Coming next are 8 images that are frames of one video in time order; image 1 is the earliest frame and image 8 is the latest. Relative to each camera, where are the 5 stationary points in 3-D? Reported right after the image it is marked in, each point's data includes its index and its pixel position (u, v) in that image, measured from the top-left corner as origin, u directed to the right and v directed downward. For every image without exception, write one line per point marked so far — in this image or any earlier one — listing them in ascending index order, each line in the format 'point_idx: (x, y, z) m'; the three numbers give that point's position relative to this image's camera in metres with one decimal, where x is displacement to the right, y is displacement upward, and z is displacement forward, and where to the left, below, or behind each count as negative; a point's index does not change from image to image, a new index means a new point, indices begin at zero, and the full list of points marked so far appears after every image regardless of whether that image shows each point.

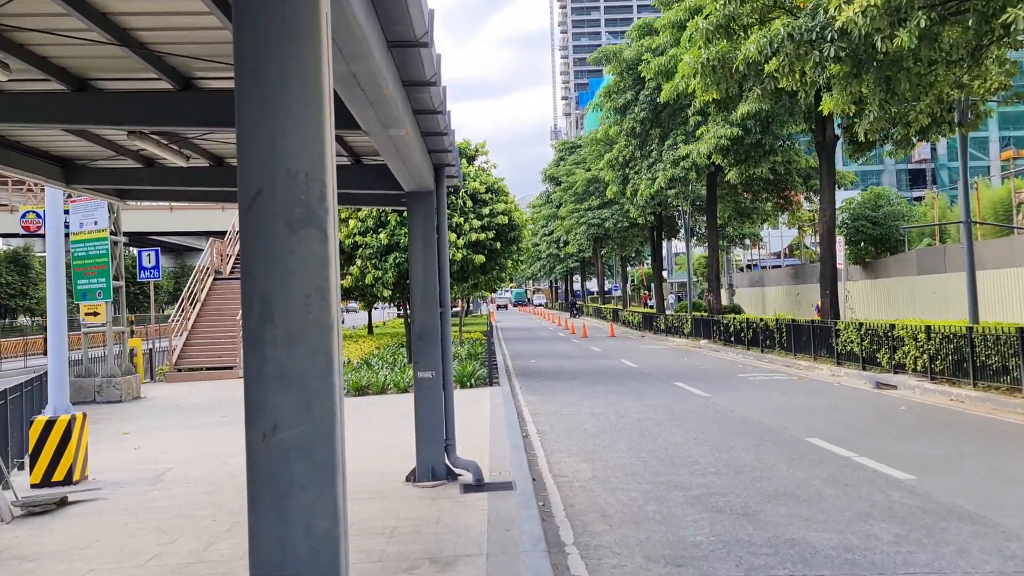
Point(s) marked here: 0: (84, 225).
0: (-8.6, +1.3, +16.0) m
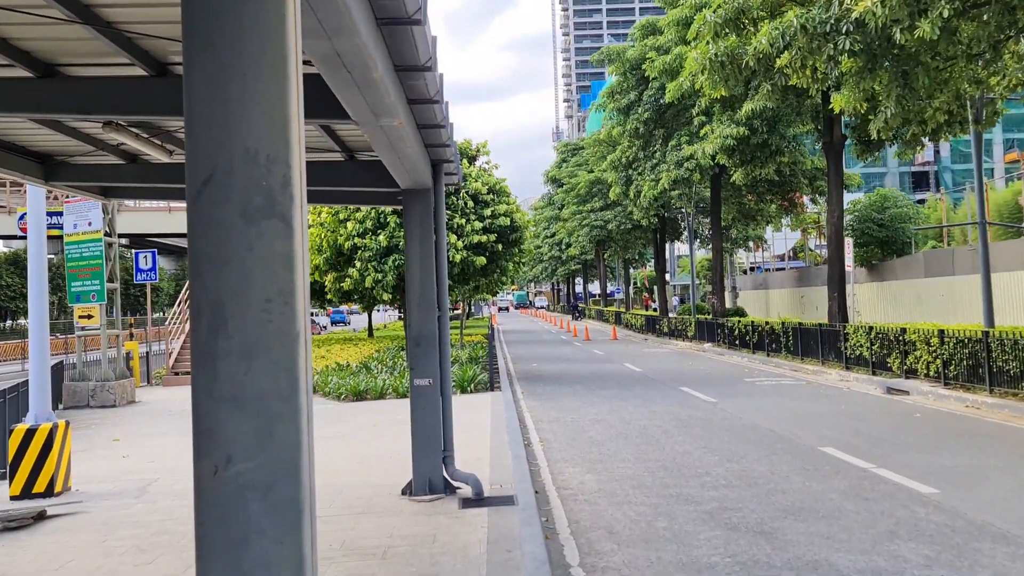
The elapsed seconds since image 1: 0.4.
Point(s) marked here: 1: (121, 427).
0: (-8.6, +1.2, +15.7) m
1: (-6.1, -2.2, +12.5) m
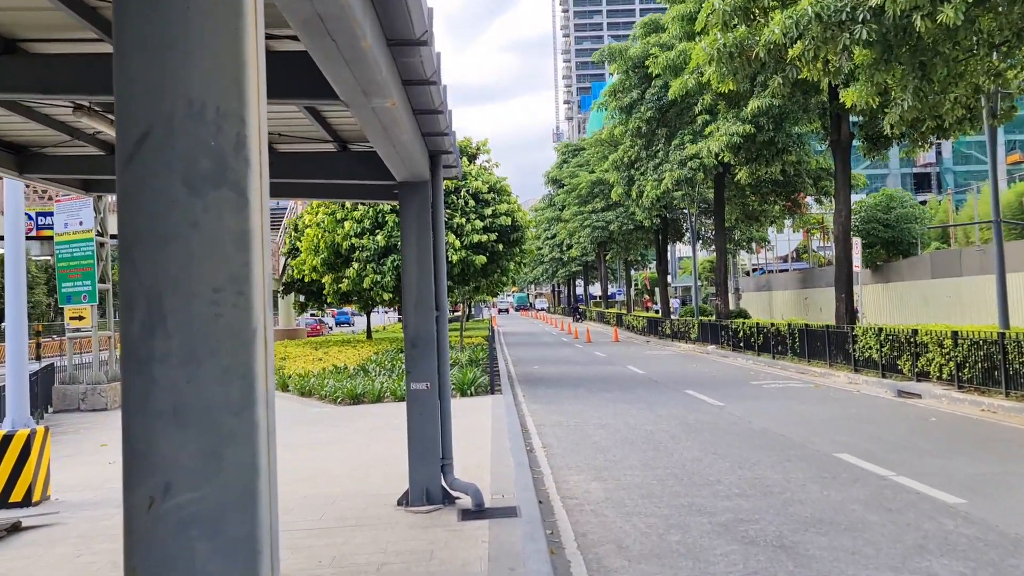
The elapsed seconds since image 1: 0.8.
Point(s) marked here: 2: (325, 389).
0: (-8.6, +1.2, +15.3) m
1: (-6.1, -2.2, +12.1) m
2: (-3.7, -2.0, +15.6) m
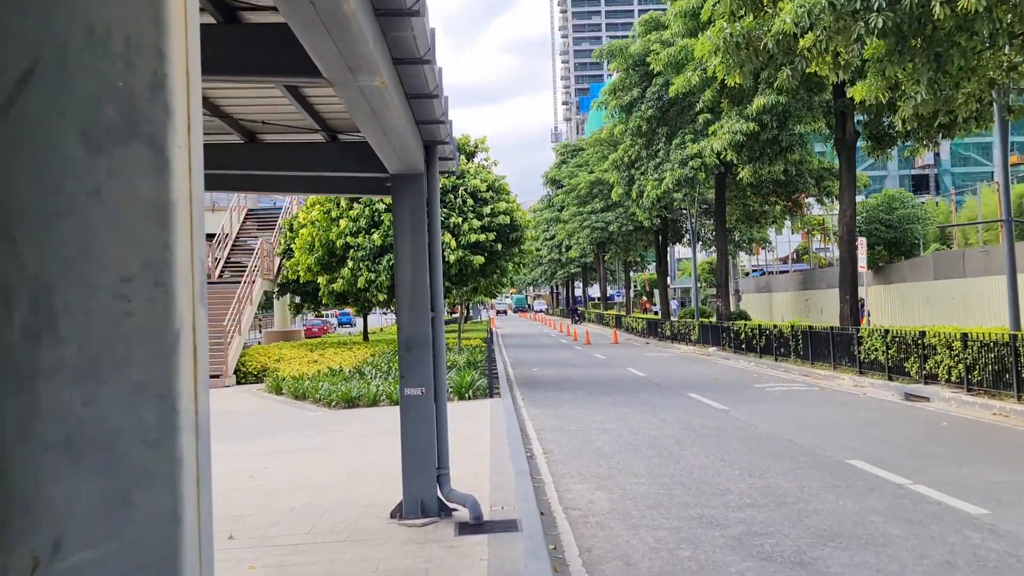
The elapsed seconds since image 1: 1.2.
0: (-8.6, +1.2, +15.0) m
1: (-6.1, -2.2, +11.7) m
2: (-3.7, -2.0, +15.2) m
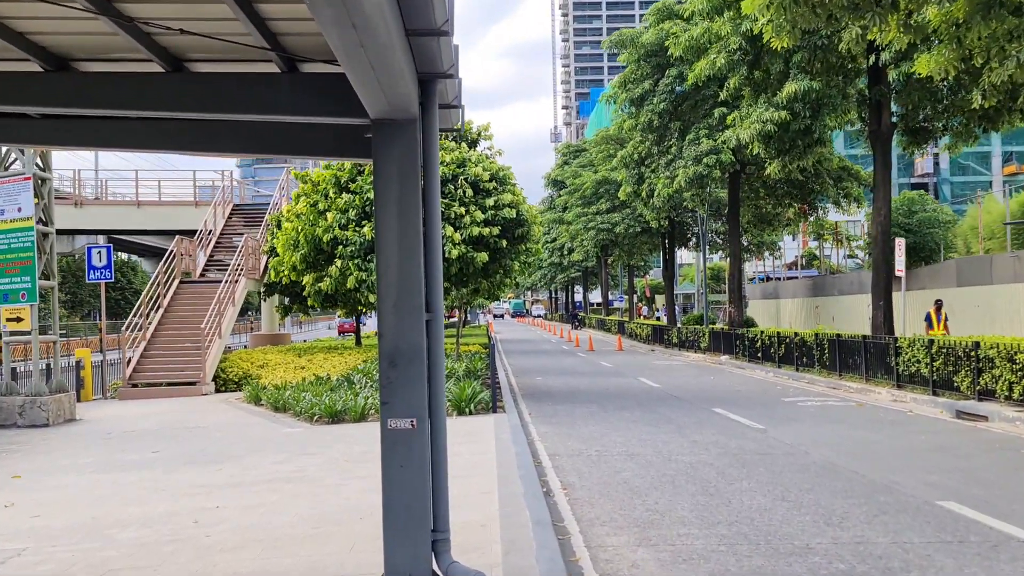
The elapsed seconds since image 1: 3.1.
0: (-8.5, +1.3, +13.3) m
1: (-6.0, -2.2, +10.0) m
2: (-3.6, -2.0, +13.5) m
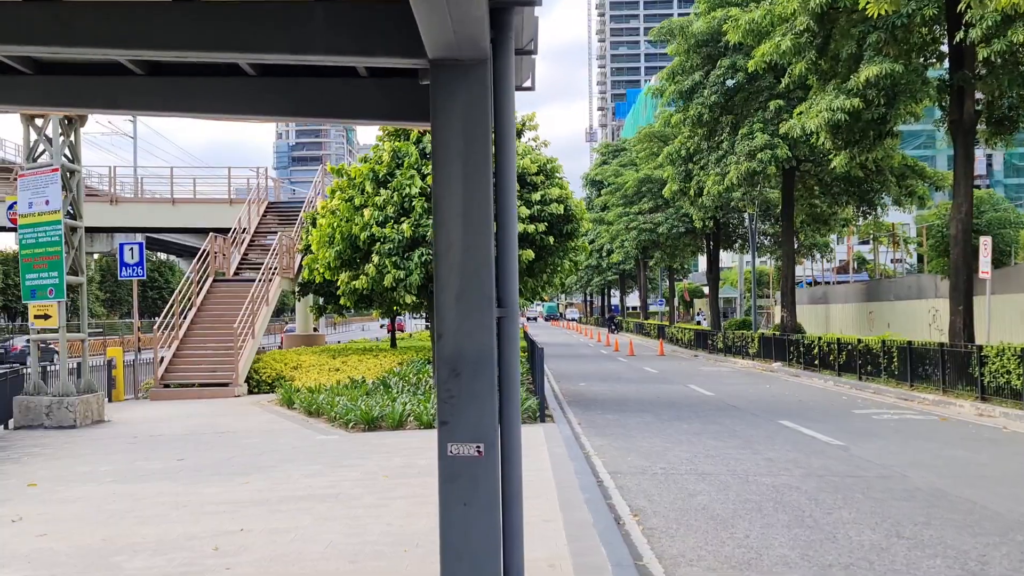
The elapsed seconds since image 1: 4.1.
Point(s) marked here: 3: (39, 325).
0: (-7.7, +1.3, +12.6) m
1: (-5.4, -2.1, +9.3) m
2: (-2.8, -1.9, +12.7) m
3: (-7.7, -0.6, +12.8) m
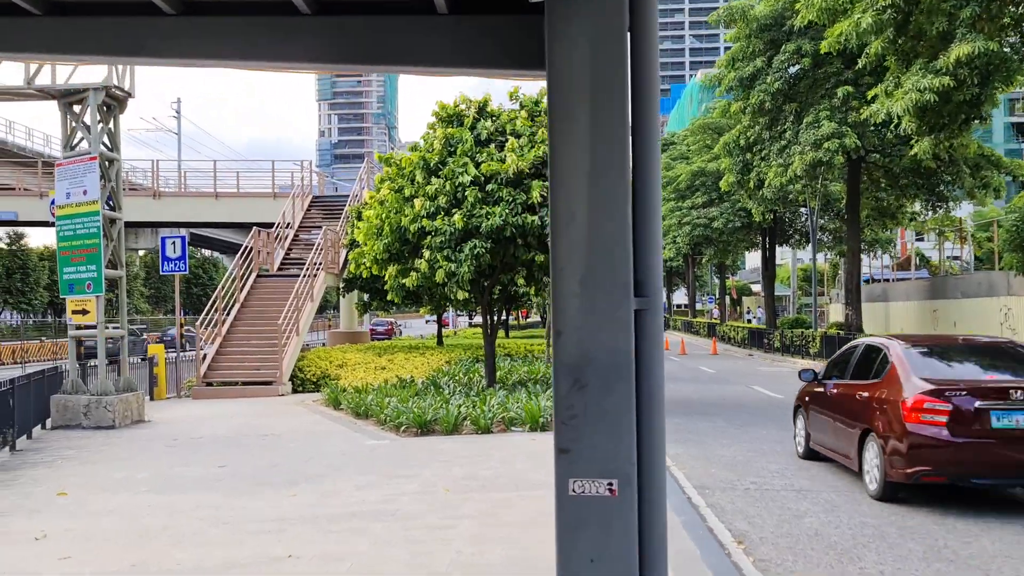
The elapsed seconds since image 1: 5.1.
0: (-6.7, +1.4, +12.1) m
1: (-4.6, -2.0, +8.7) m
2: (-1.9, -1.8, +11.9) m
3: (-6.8, -0.5, +12.3) m
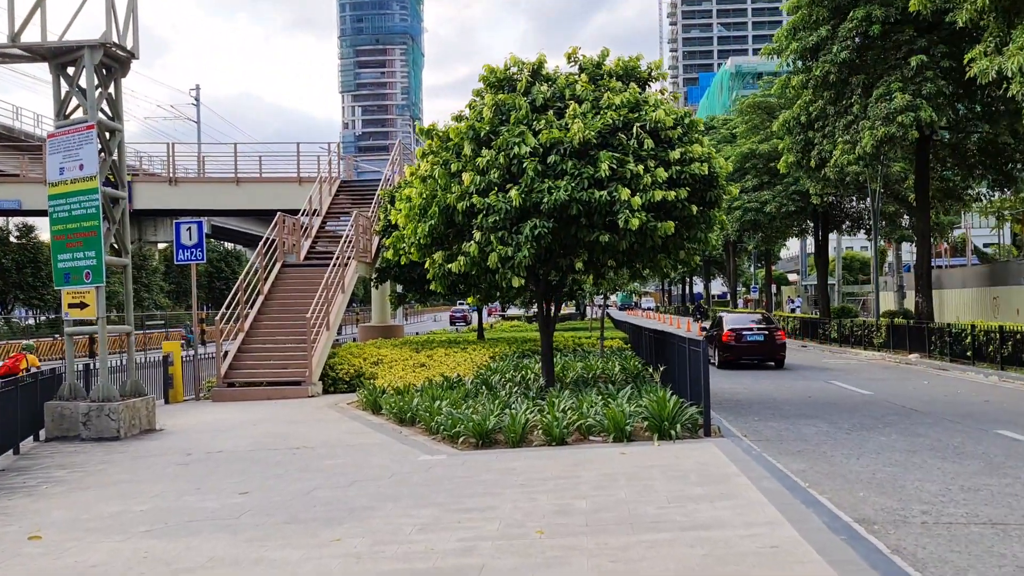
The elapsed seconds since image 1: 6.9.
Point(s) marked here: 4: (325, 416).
0: (-5.8, +1.6, +10.5) m
1: (-3.8, -1.9, +7.0) m
2: (-1.0, -1.7, +10.2) m
3: (-5.9, -0.4, +10.7) m
4: (-3.0, -2.0, +12.6) m
